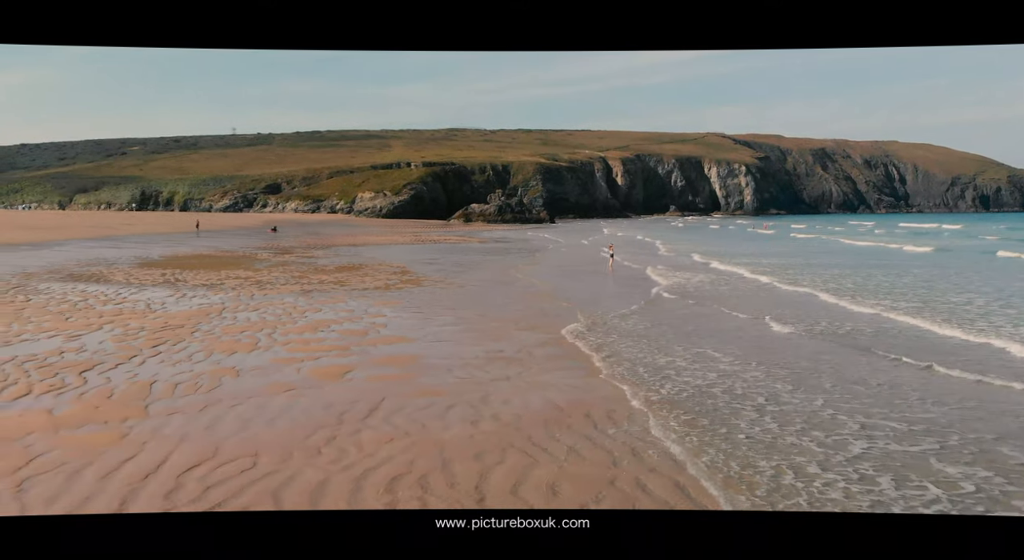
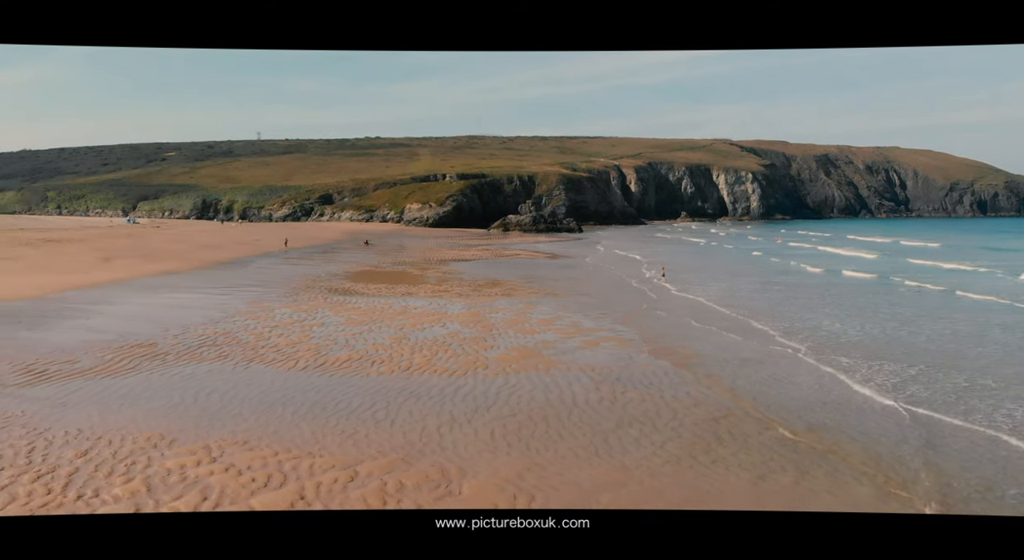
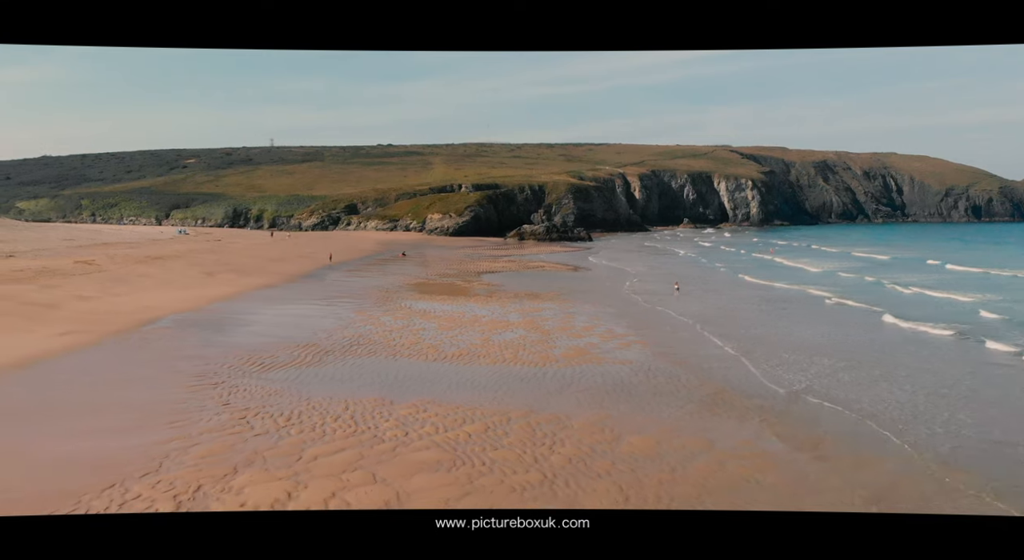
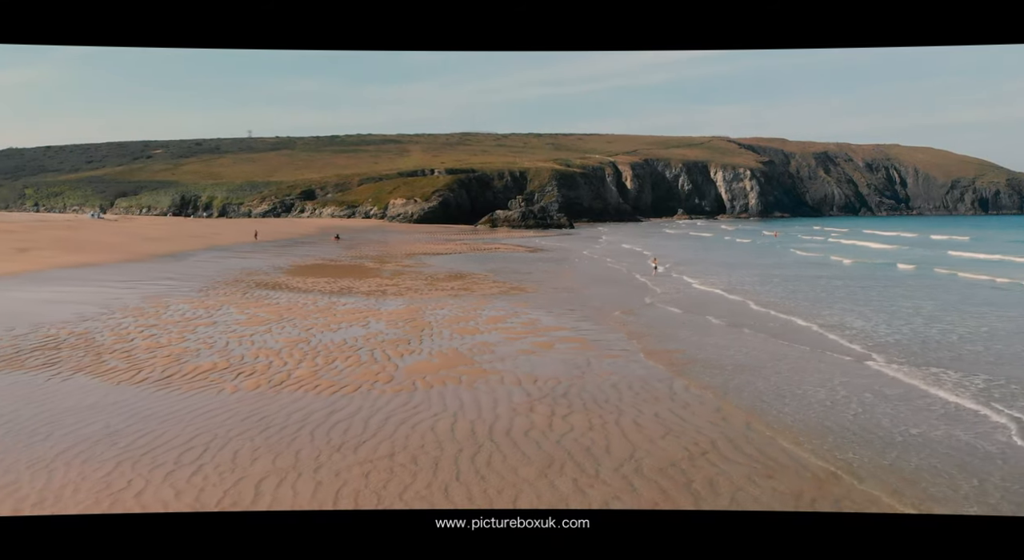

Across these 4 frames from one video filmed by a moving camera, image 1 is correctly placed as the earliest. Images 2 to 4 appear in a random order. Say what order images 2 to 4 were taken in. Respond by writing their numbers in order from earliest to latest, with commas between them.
4, 2, 3
